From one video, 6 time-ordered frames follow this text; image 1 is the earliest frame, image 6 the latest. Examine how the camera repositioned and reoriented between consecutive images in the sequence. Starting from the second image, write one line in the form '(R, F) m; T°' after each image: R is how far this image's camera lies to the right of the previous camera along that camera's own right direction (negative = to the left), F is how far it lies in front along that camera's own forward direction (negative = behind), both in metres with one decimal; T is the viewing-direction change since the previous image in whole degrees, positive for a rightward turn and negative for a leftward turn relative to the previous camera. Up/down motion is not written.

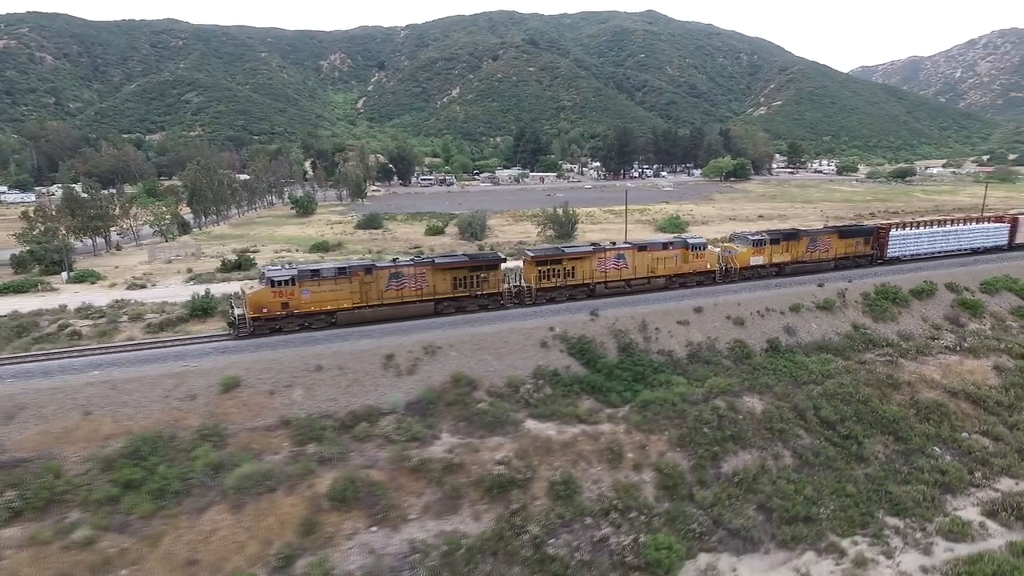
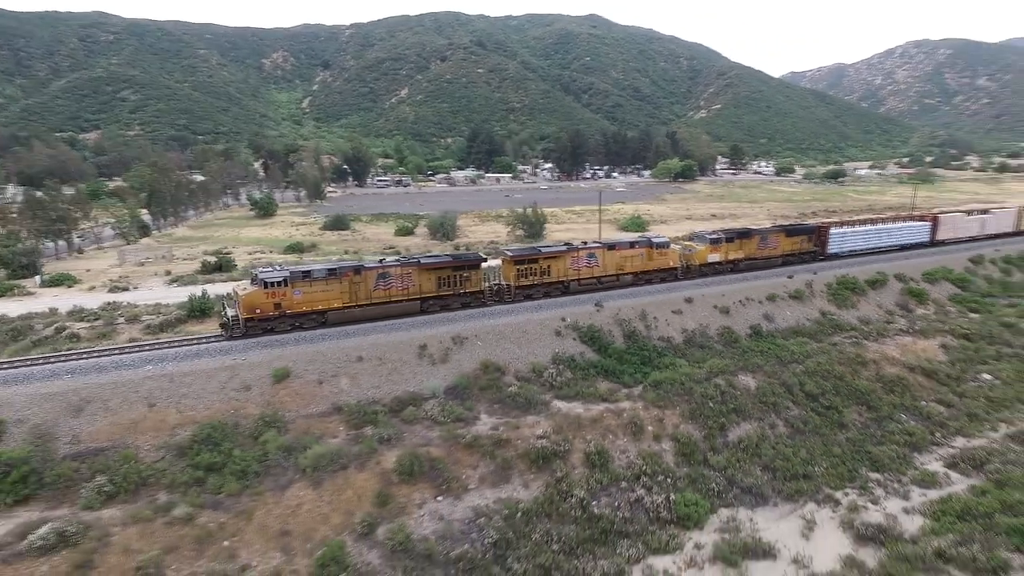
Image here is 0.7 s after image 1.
(-2.4, -1.5) m; +5°
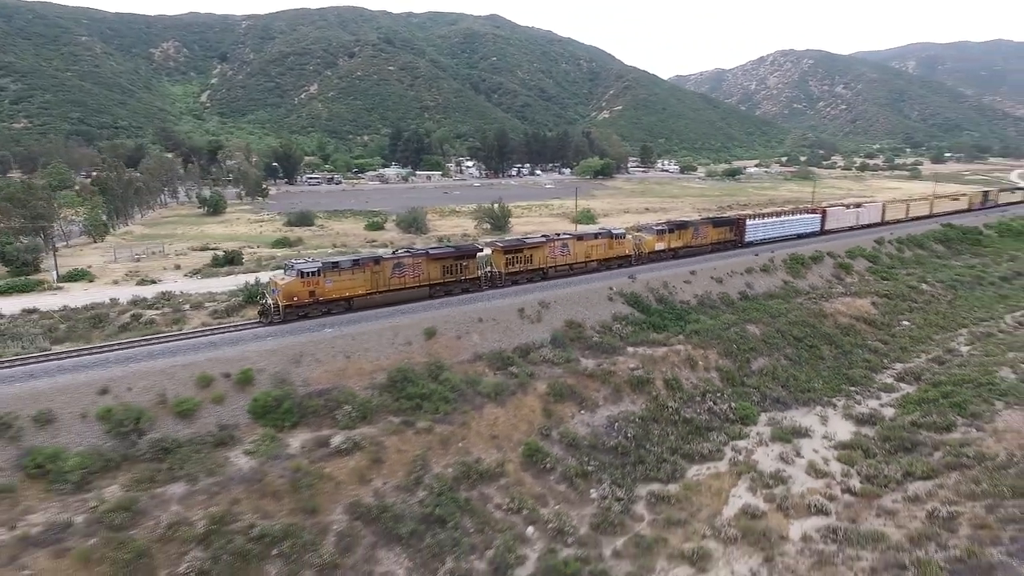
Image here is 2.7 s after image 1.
(-6.8, -4.5) m; +9°
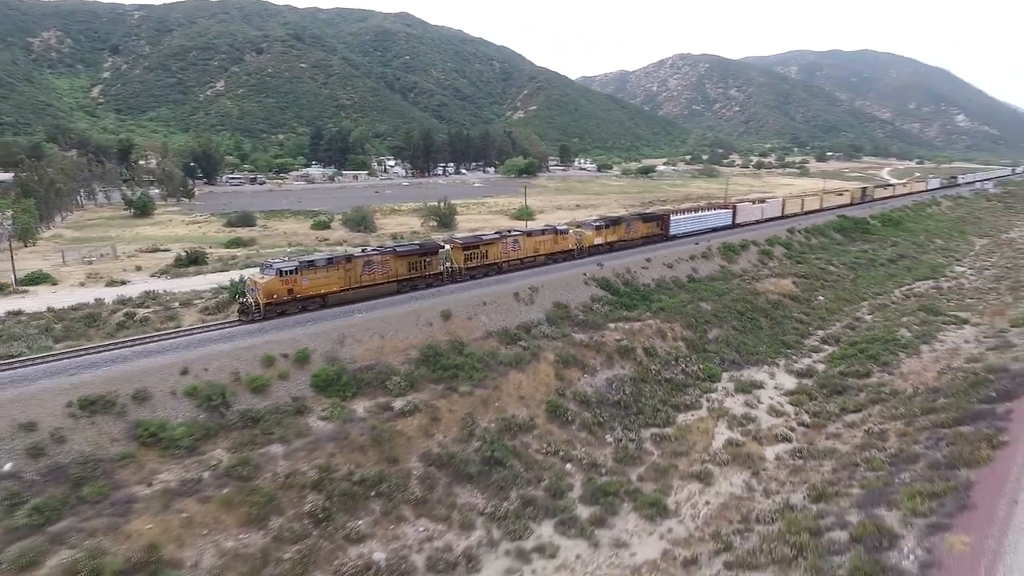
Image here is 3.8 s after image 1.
(-3.5, -2.9) m; +8°
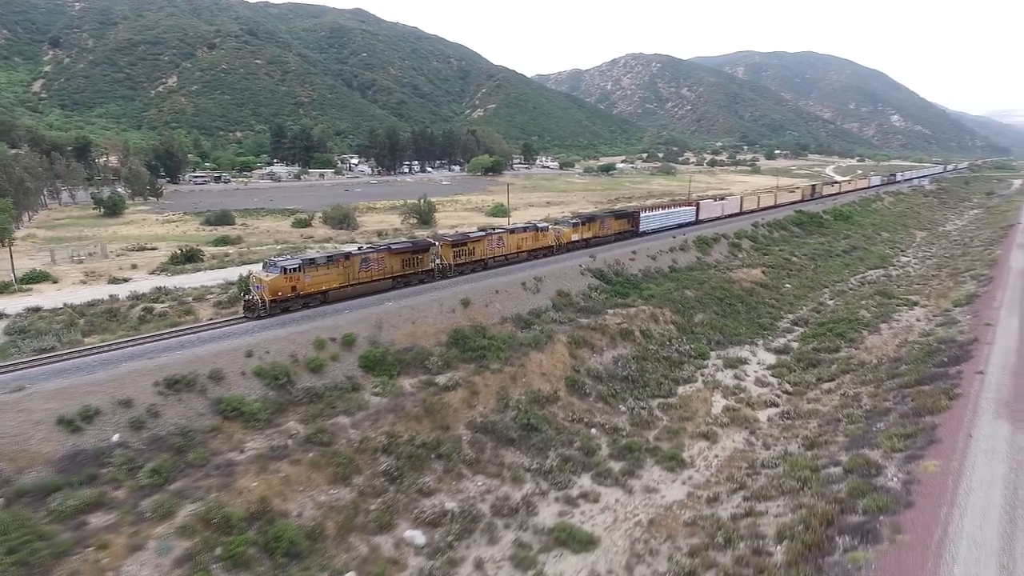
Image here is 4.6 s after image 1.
(-2.4, -2.2) m; +4°
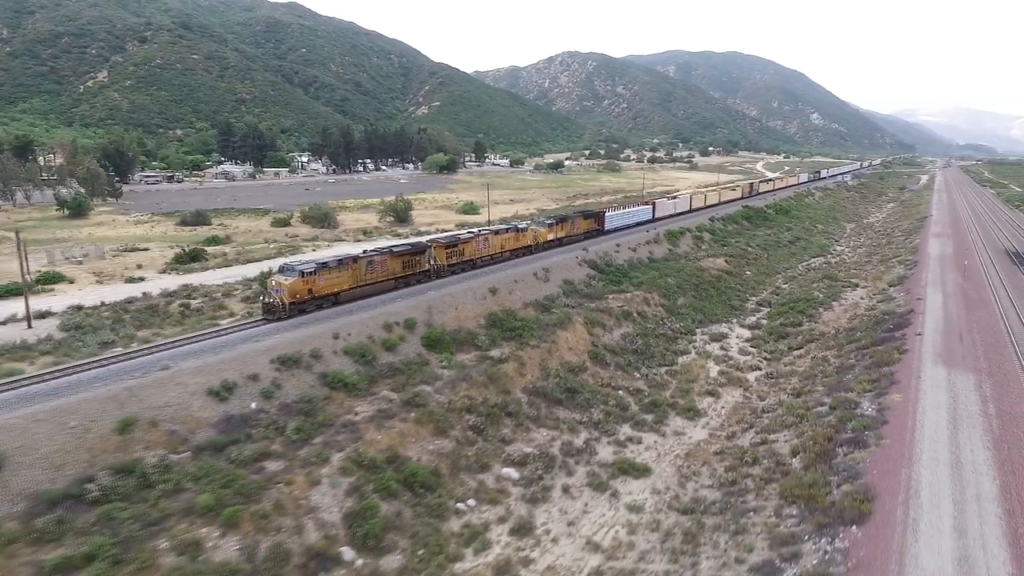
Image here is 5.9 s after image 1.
(-3.9, -3.6) m; +6°
